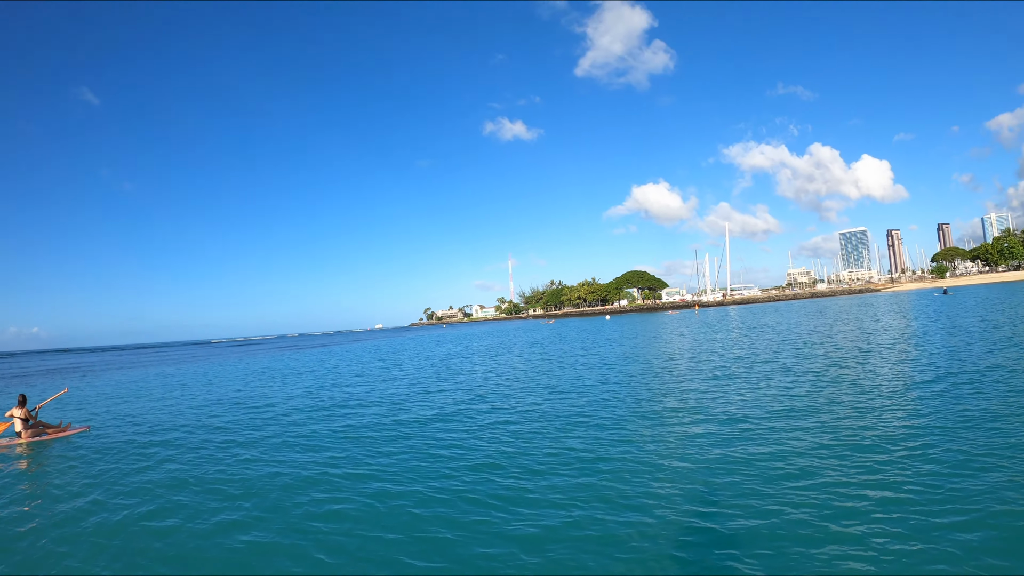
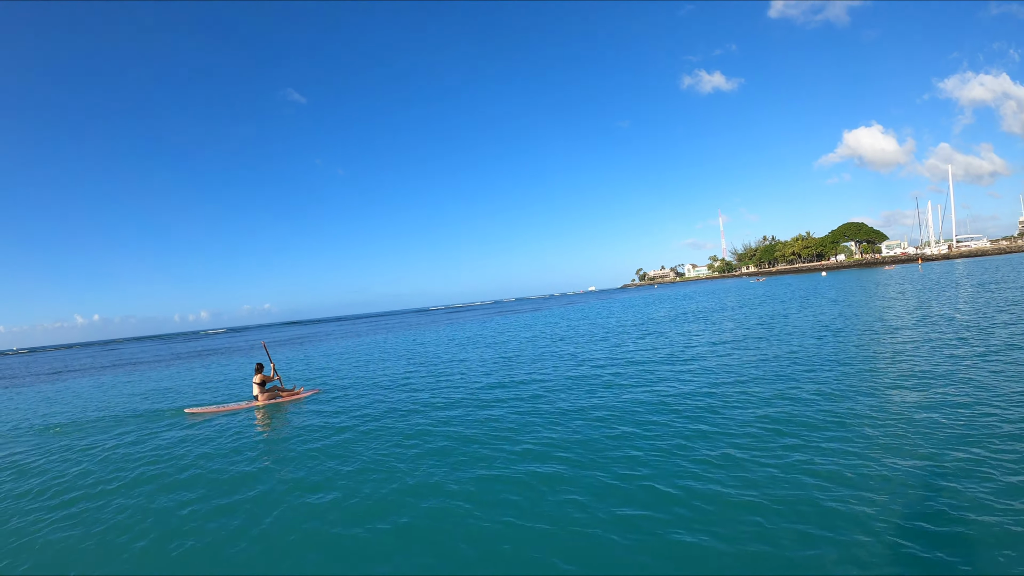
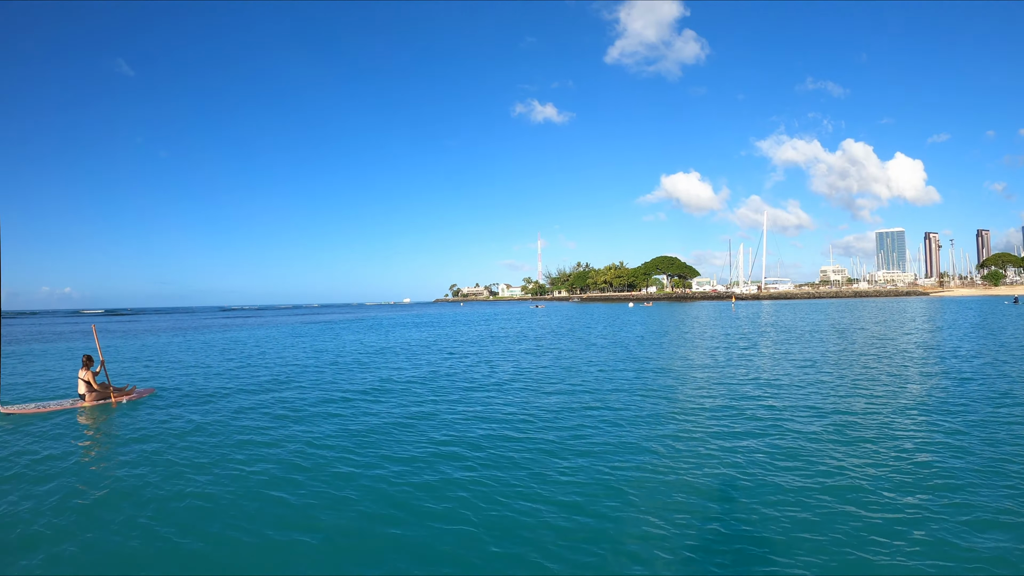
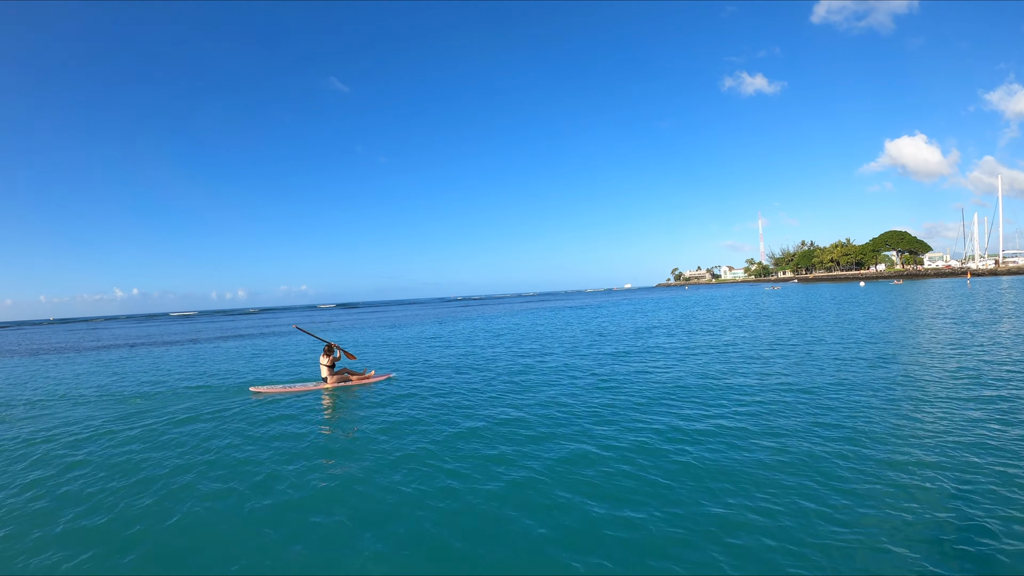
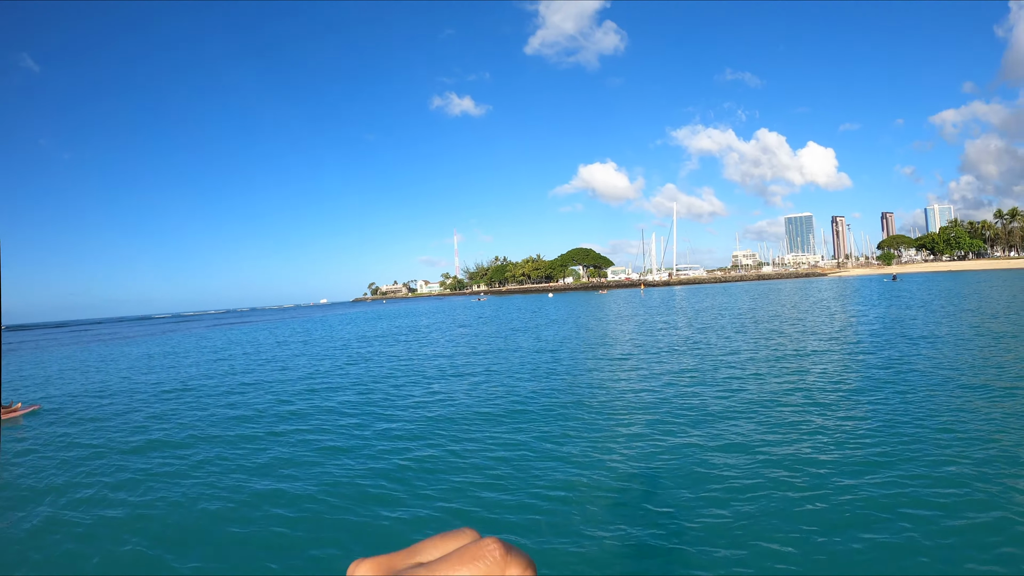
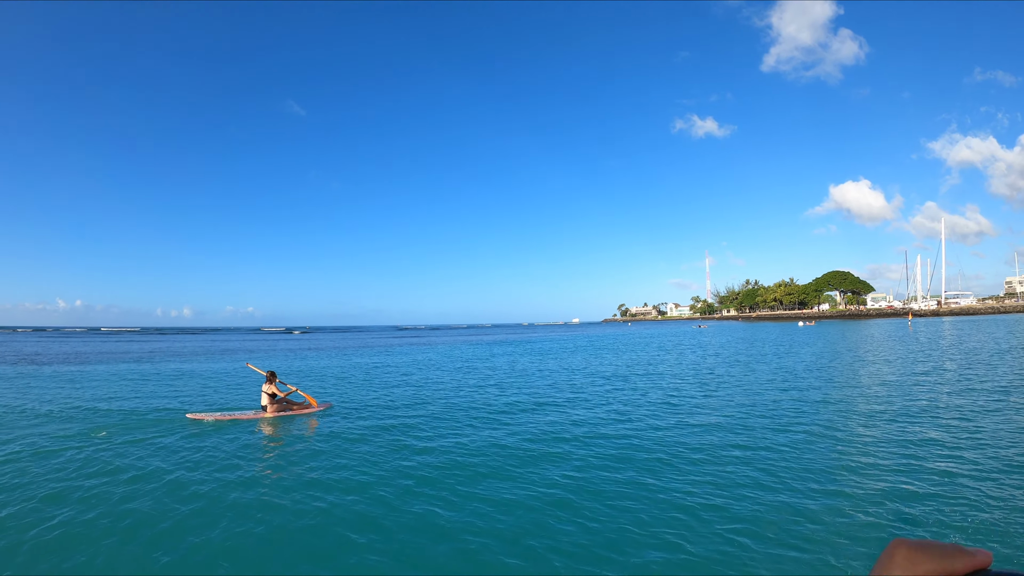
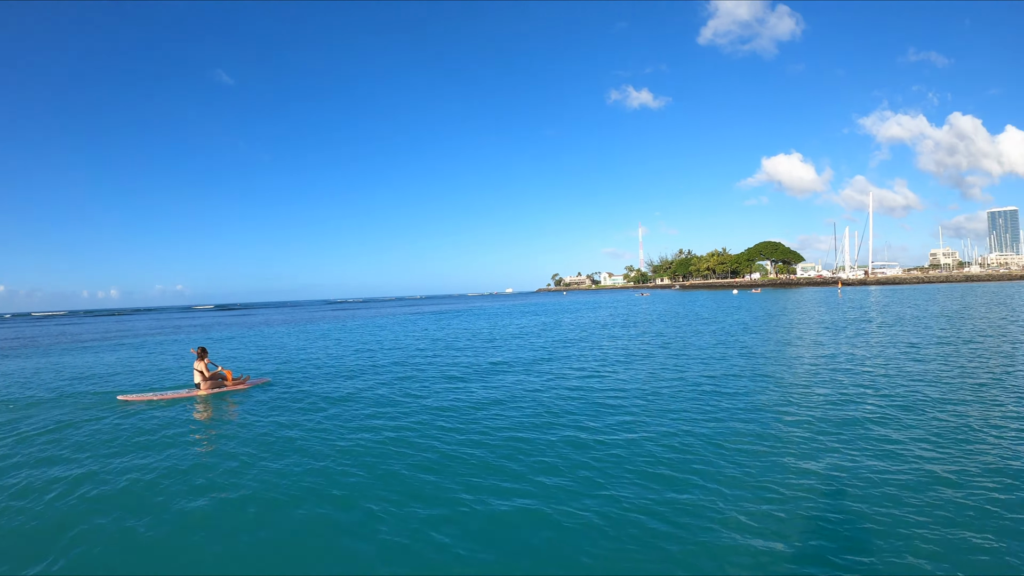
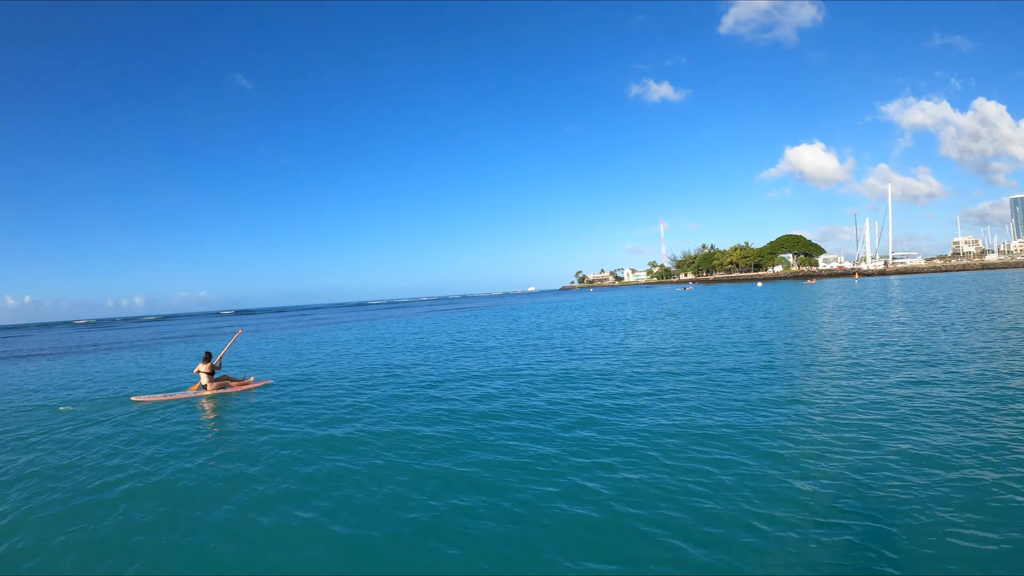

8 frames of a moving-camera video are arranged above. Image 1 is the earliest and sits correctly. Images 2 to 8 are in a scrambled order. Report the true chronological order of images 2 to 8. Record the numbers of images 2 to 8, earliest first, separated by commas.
2, 5, 8, 4, 7, 3, 6
